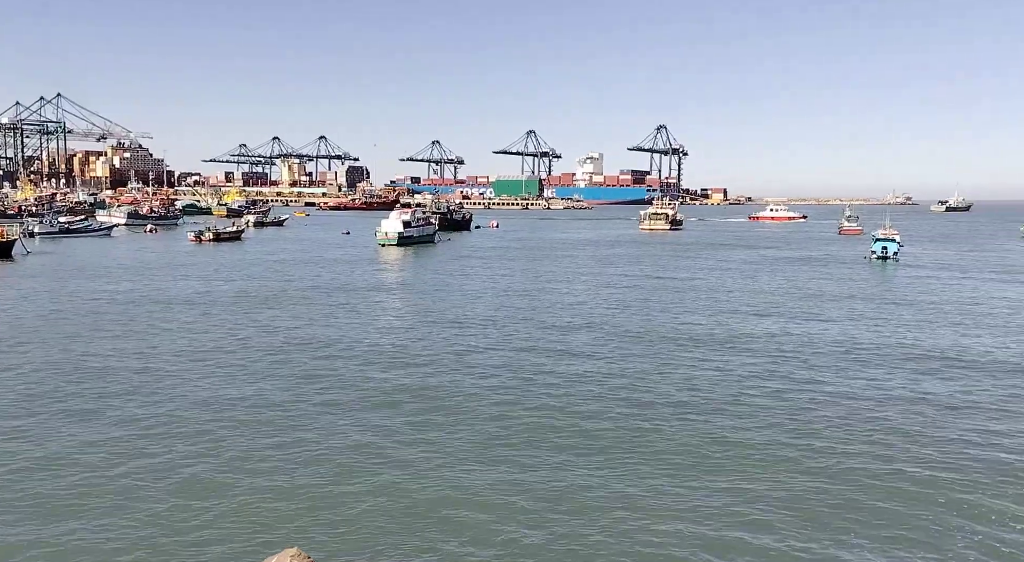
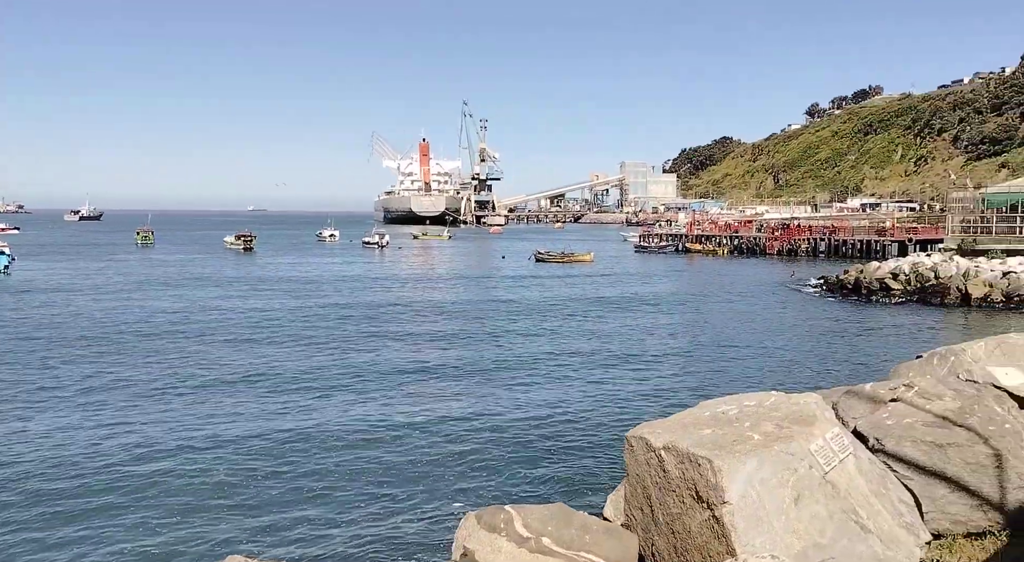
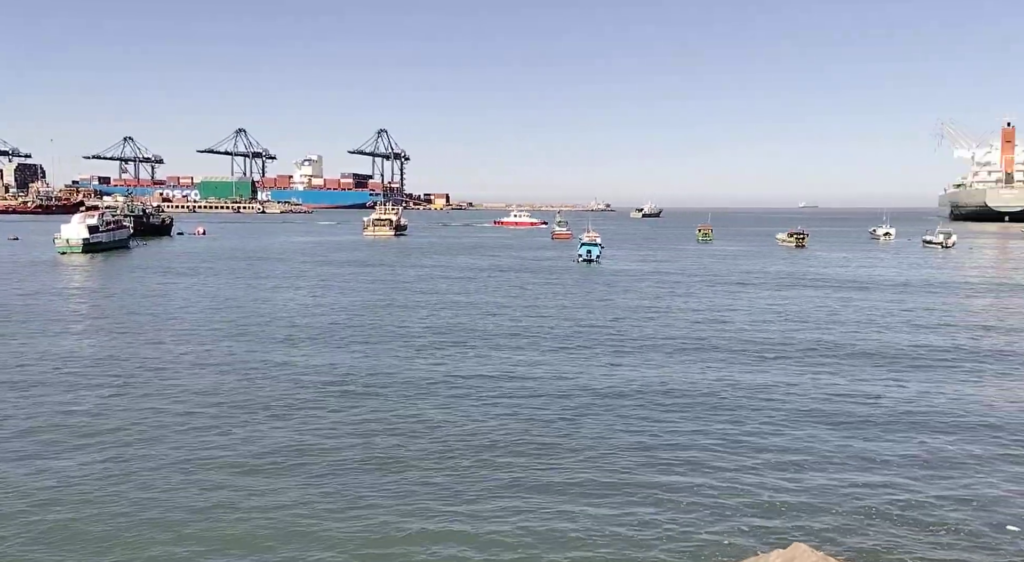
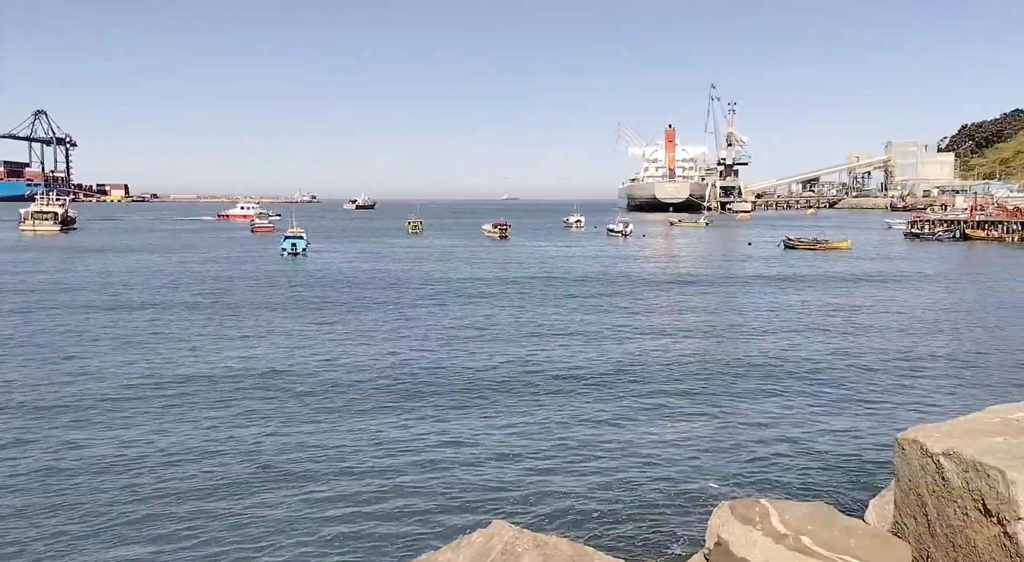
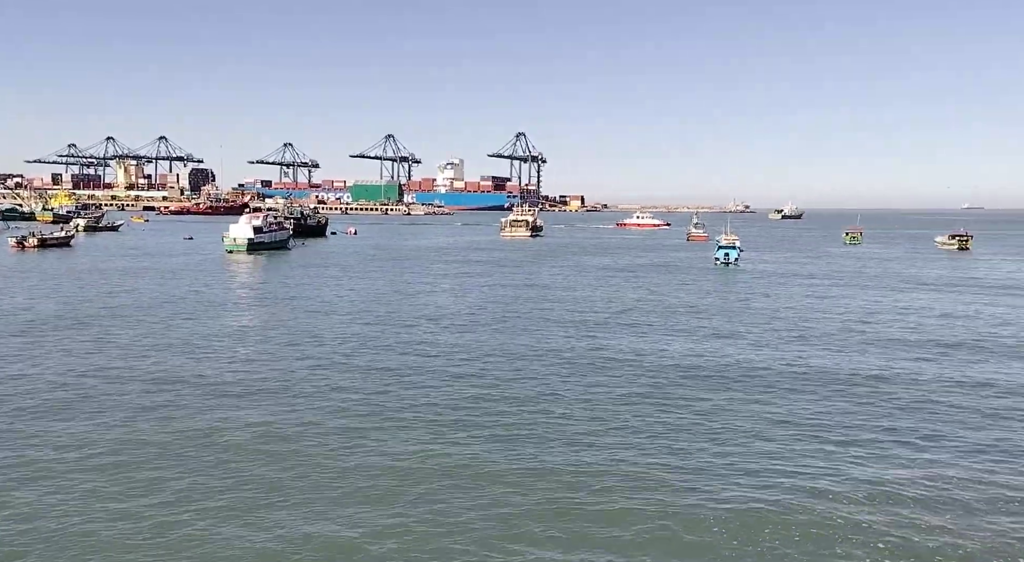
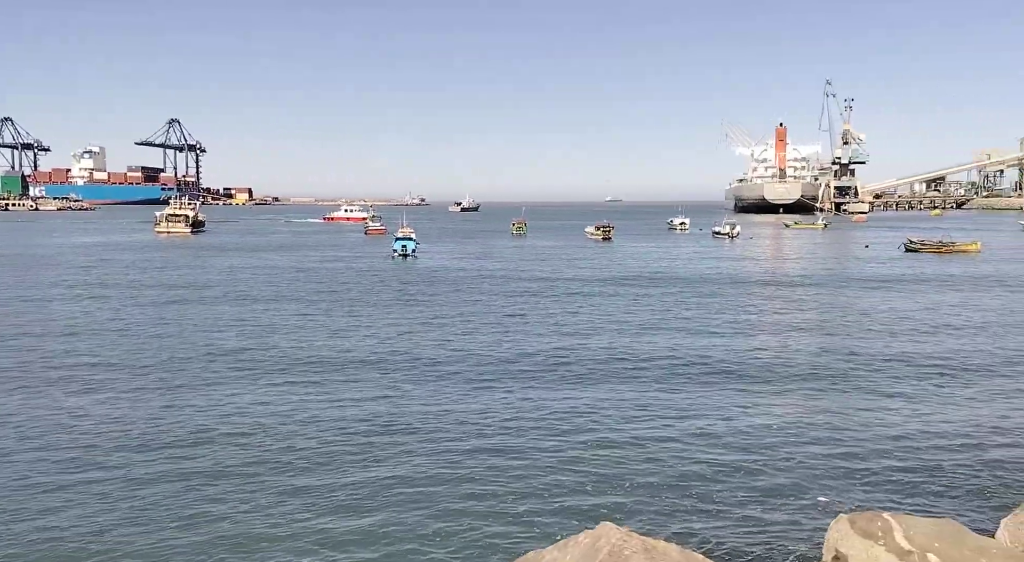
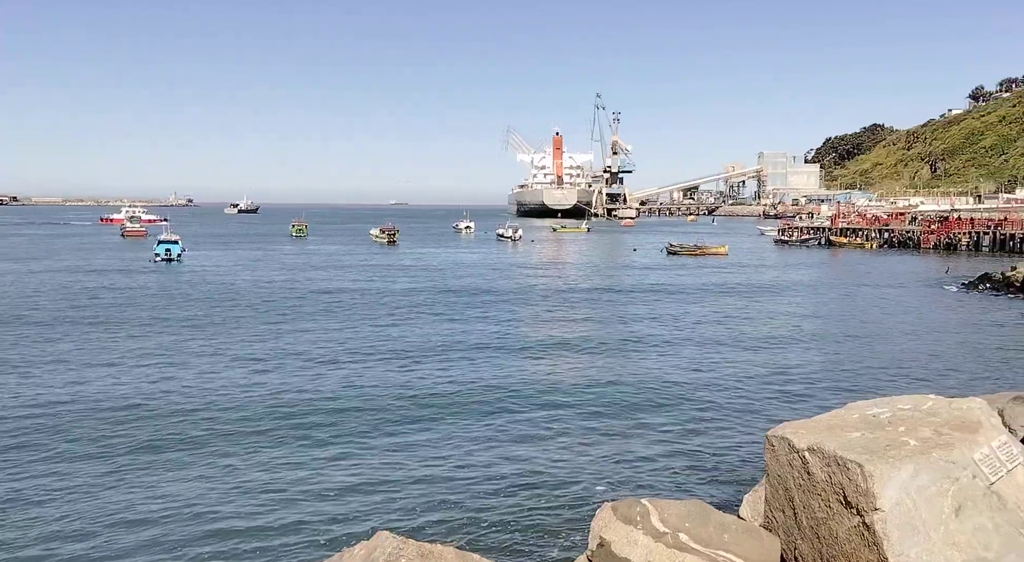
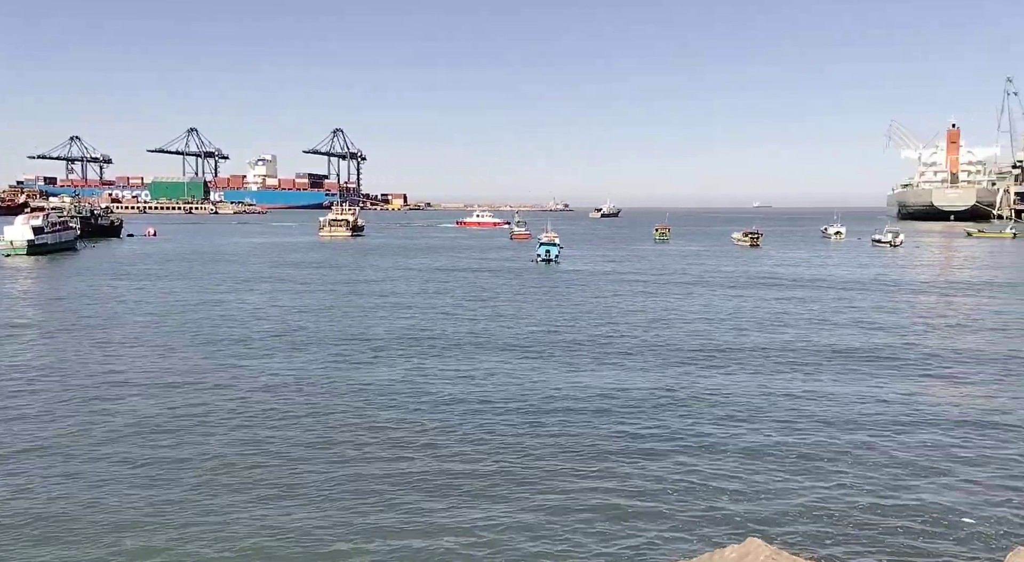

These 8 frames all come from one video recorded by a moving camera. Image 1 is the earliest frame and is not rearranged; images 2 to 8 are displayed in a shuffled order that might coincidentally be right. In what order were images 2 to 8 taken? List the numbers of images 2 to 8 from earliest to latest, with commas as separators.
5, 3, 8, 6, 4, 7, 2
